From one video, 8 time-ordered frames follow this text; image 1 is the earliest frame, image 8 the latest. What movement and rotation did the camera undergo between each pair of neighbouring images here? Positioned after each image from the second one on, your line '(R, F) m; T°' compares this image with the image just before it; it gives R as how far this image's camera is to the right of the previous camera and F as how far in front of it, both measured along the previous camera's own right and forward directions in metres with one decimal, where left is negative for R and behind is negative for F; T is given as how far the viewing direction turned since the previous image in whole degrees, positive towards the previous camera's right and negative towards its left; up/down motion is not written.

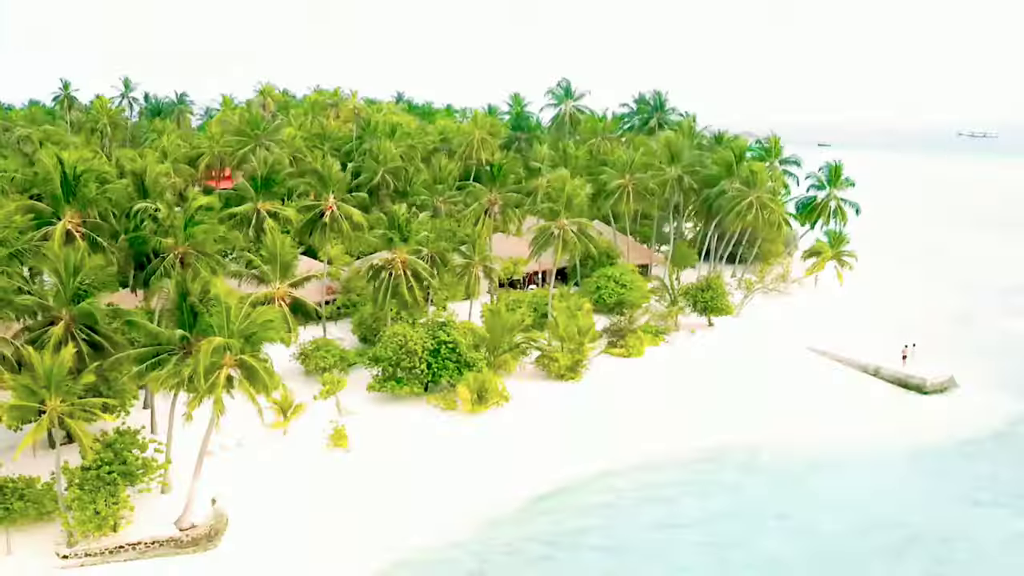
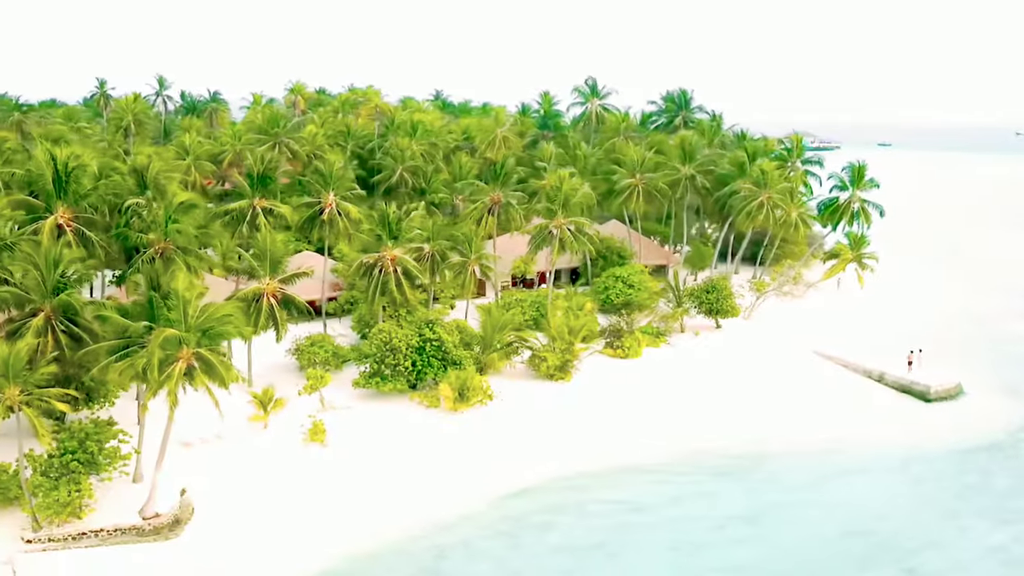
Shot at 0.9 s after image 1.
(+2.0, +0.1) m; -3°
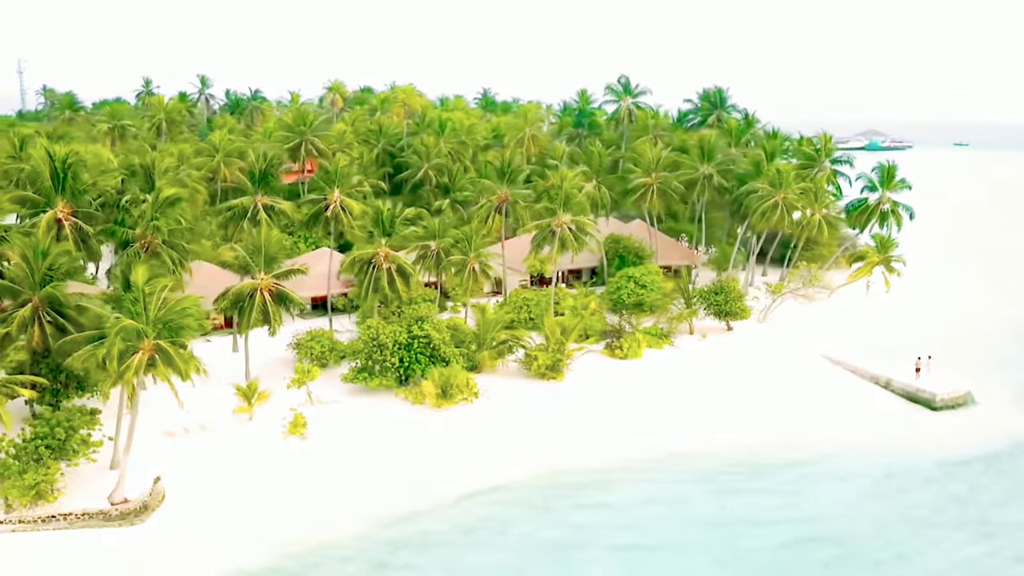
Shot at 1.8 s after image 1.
(+2.3, +0.1) m; -4°
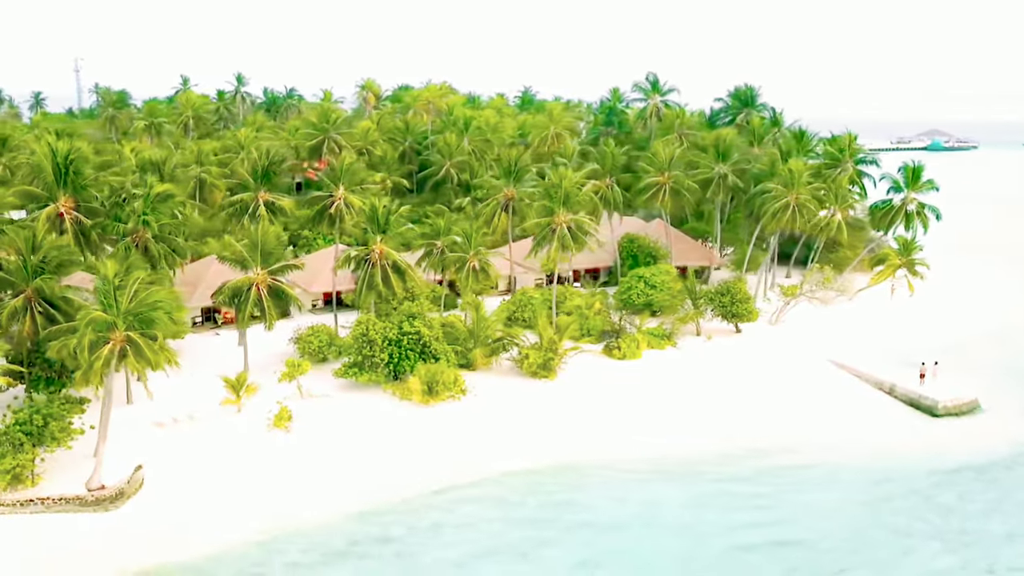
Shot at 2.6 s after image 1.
(+1.9, 0.0) m; -3°
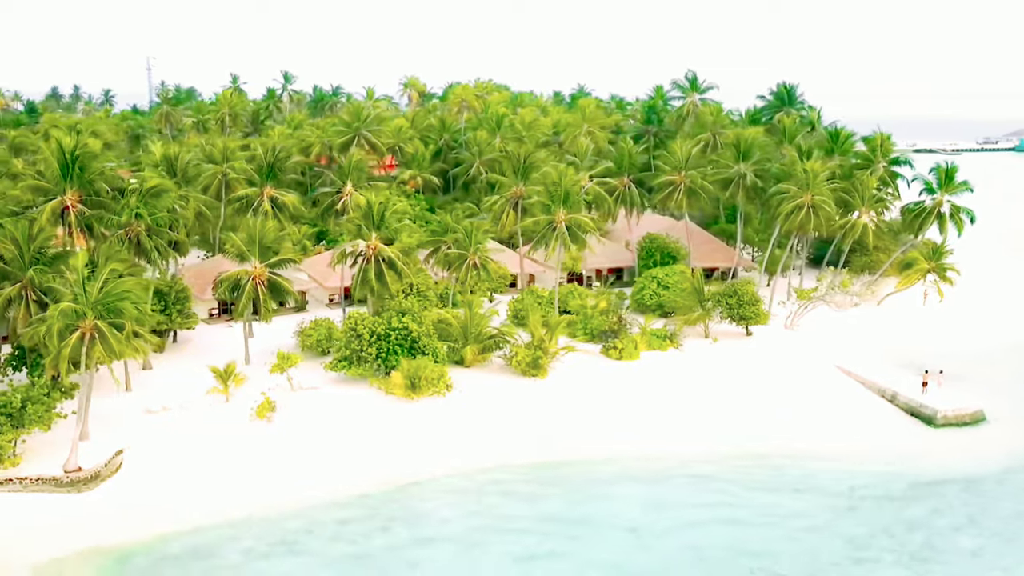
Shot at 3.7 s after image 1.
(+2.6, 0.0) m; -4°
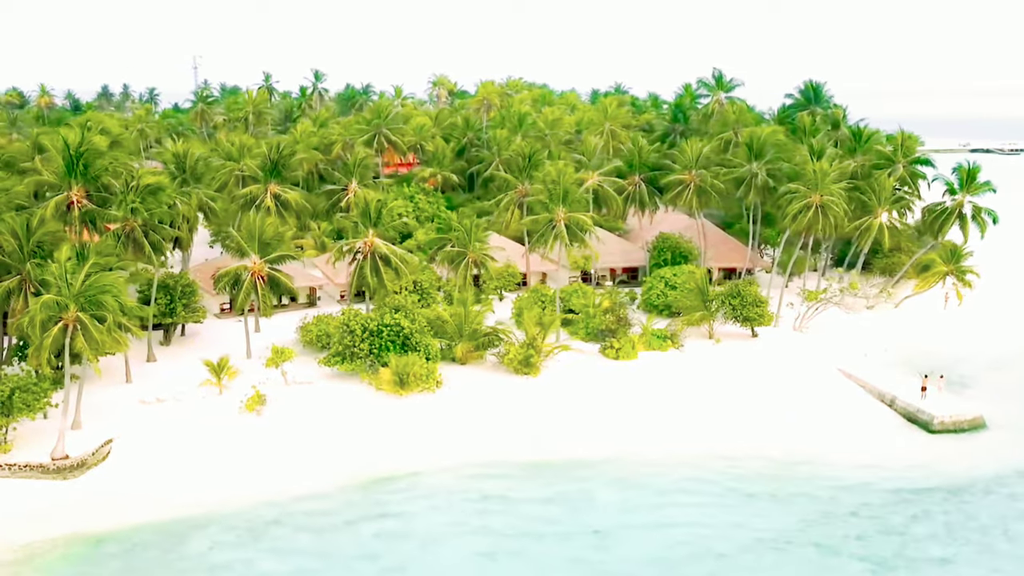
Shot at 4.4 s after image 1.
(+1.8, -0.1) m; -3°
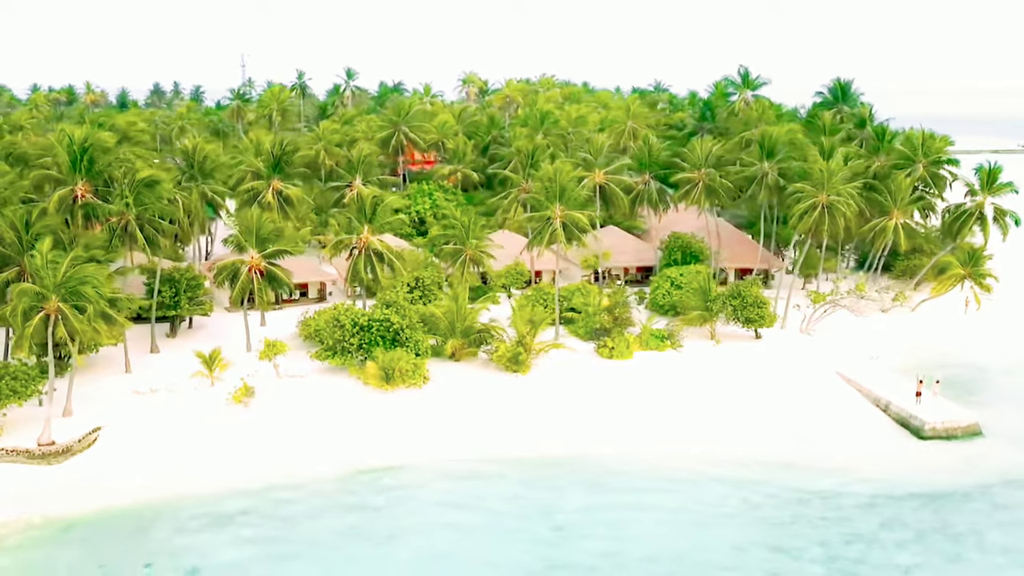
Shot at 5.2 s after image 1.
(+2.0, -0.1) m; -3°
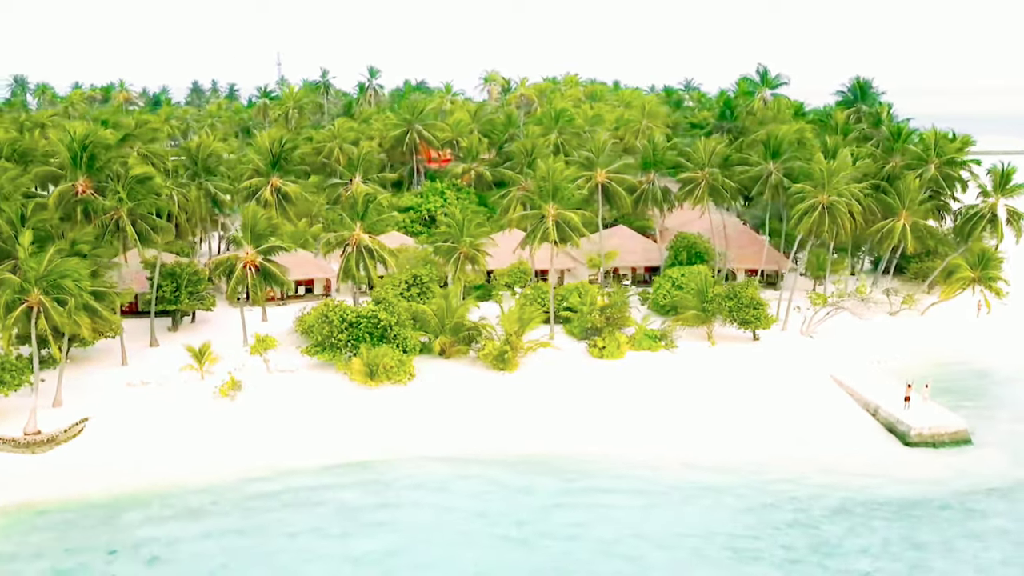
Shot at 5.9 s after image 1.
(+1.7, -0.1) m; -2°
